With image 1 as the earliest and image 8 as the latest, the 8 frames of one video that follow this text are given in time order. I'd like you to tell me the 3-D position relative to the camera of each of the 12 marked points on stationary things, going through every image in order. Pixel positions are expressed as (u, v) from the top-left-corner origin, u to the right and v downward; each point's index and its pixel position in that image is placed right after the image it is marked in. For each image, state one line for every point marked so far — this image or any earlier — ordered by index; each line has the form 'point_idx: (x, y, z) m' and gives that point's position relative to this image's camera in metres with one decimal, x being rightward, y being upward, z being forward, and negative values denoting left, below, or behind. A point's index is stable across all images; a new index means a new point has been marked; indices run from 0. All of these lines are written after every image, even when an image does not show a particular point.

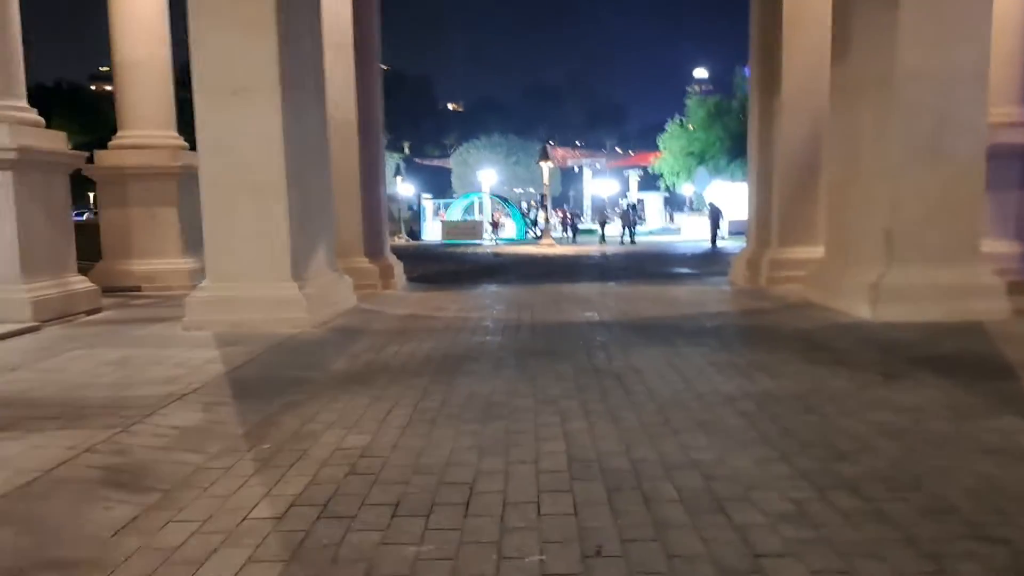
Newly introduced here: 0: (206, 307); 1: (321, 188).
0: (-3.1, -0.2, +9.1) m
1: (-2.3, +1.2, +10.8) m
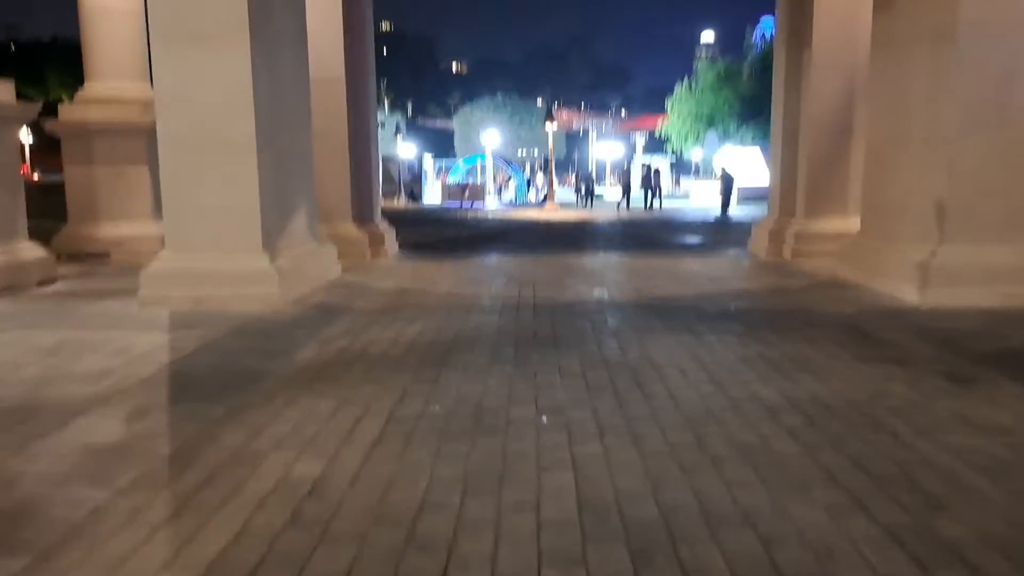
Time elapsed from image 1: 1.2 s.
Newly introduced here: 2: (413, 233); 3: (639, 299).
0: (-3.1, +0.1, +8.1) m
1: (-2.3, +1.5, +9.7) m
2: (-2.1, +1.2, +19.6) m
3: (+1.3, -0.1, +8.9) m
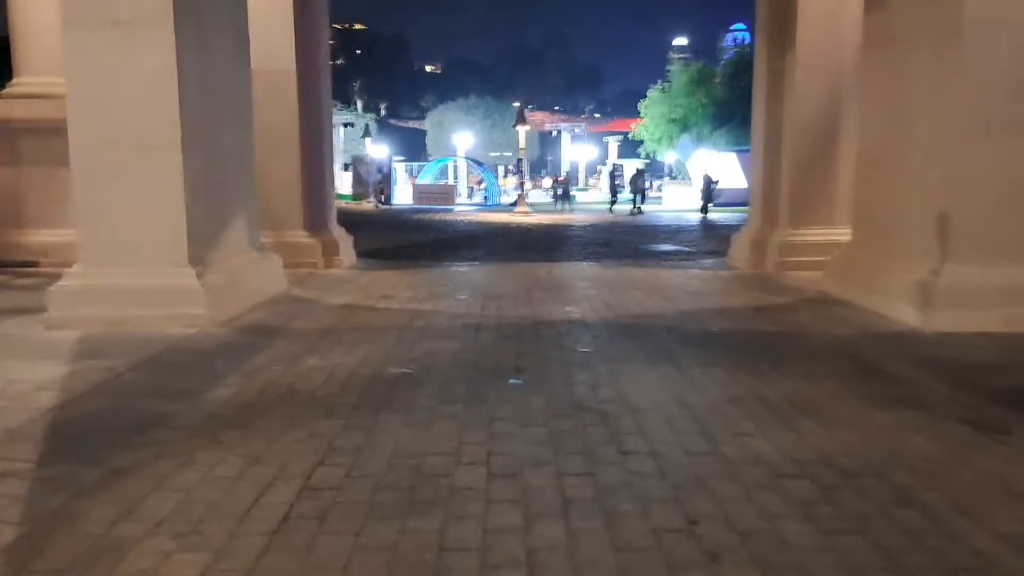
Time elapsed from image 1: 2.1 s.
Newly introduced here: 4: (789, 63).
0: (-3.4, -0.1, +7.1) m
1: (-2.6, +1.3, +8.8) m
2: (-2.7, +1.0, +18.7) m
3: (+0.9, -0.3, +8.1) m
4: (+3.5, +2.8, +11.2) m
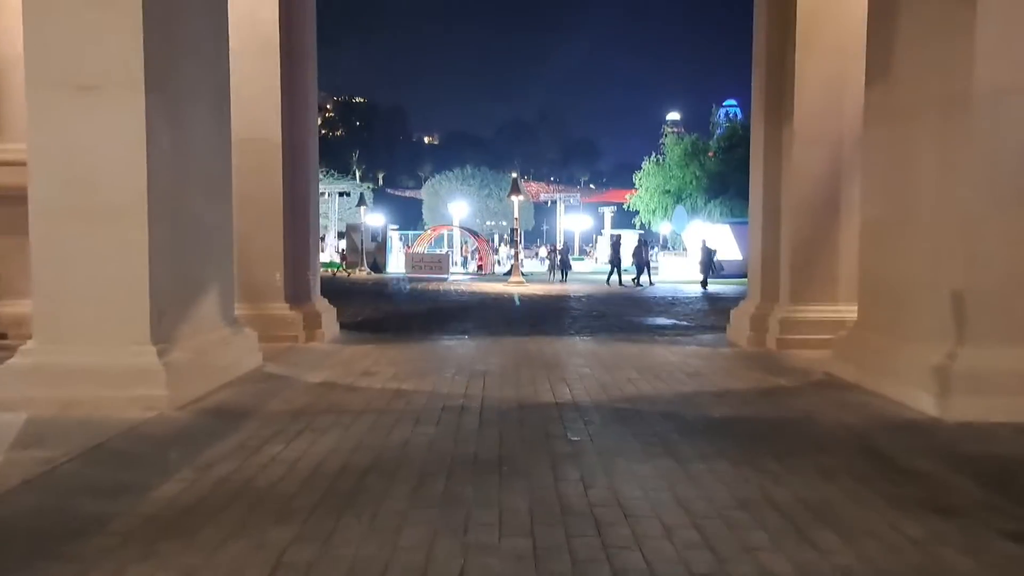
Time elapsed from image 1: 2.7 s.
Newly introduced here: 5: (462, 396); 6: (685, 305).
0: (-3.5, -0.7, +6.6) m
1: (-2.7, +0.6, +8.4) m
2: (-2.9, -0.4, +18.2) m
3: (+0.8, -0.9, +7.6) m
4: (+3.3, +1.8, +10.9) m
5: (-0.4, -0.9, +7.8) m
6: (+3.7, -0.4, +19.1) m
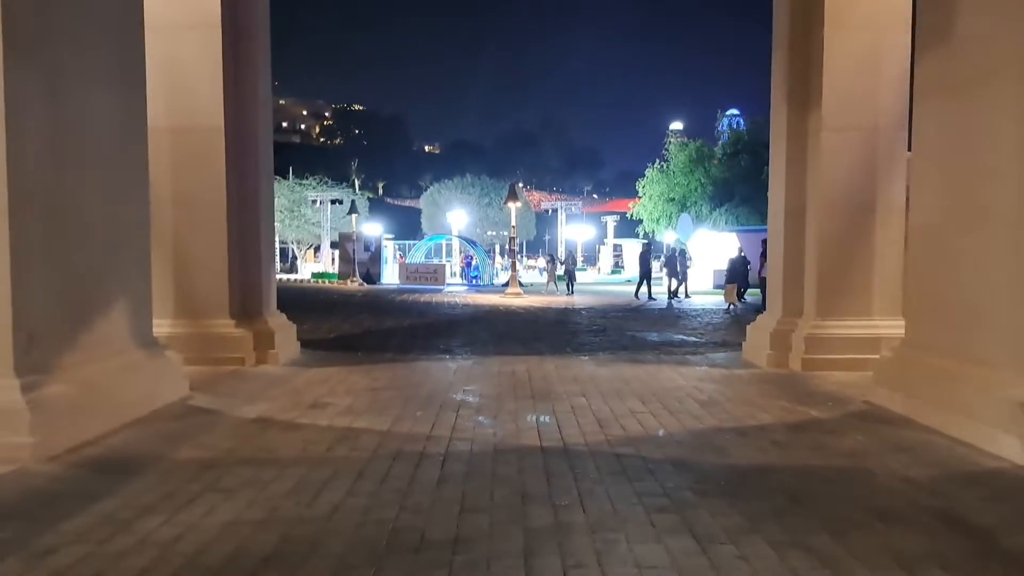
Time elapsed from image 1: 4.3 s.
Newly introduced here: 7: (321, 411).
0: (-3.7, -0.8, +5.1) m
1: (-2.9, +0.5, +6.9) m
2: (-3.1, -0.7, +16.7) m
3: (+0.6, -1.0, +6.0) m
4: (+3.2, +1.7, +9.4) m
5: (-0.6, -1.0, +6.3) m
6: (+3.5, -0.6, +17.6) m
7: (-1.5, -1.0, +7.3) m
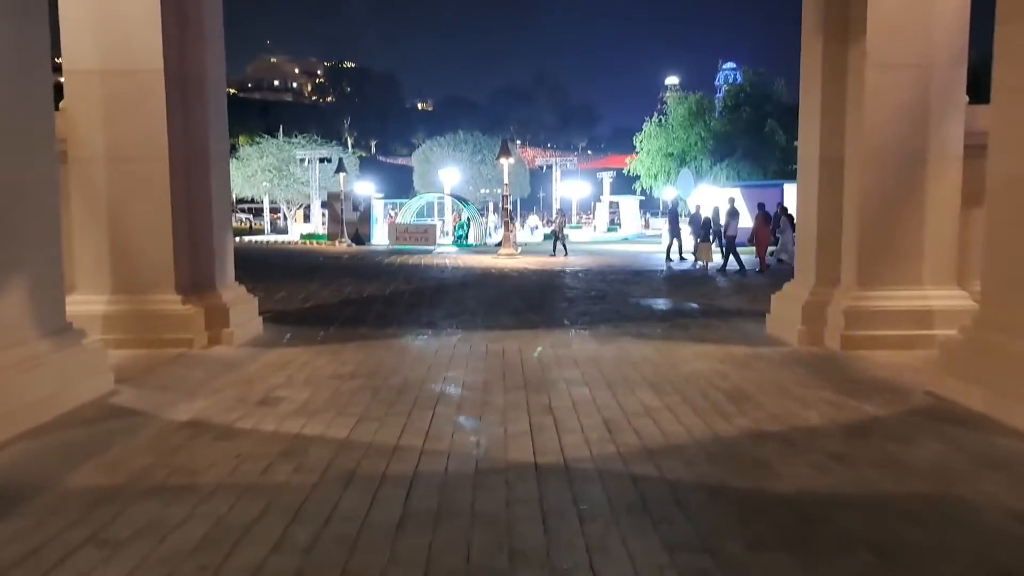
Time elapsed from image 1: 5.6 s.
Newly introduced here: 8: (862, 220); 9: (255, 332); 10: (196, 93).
0: (-3.8, -0.7, +3.8) m
1: (-3.0, +0.7, +5.5) m
2: (-3.2, -0.1, +15.4) m
3: (+0.6, -0.9, +4.8) m
4: (+3.1, +2.0, +8.0) m
5: (-0.7, -0.9, +5.1) m
6: (+3.4, +0.1, +16.3) m
7: (-1.6, -0.8, +6.0) m
8: (+3.1, +0.6, +8.0) m
9: (-2.6, -0.4, +9.1) m
10: (-3.0, +1.8, +8.5) m
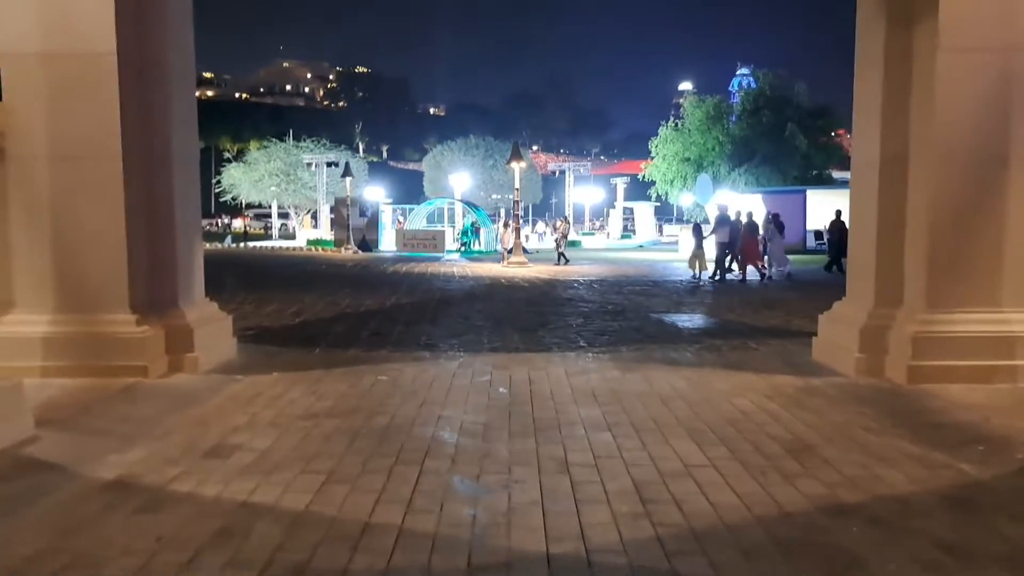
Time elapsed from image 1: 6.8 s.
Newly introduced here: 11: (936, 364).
0: (-3.8, -0.8, +2.7) m
1: (-3.0, +0.5, +4.4) m
2: (-3.0, -0.2, +14.2) m
3: (+0.6, -1.0, +3.6) m
4: (+3.1, +1.8, +6.8) m
5: (-0.6, -1.0, +3.9) m
6: (+3.6, -0.1, +15.1) m
7: (-1.6, -0.9, +4.9) m
8: (+3.1, +0.5, +6.8) m
9: (-2.5, -0.6, +7.9) m
10: (-2.9, +1.7, +7.4) m
11: (+3.1, -0.6, +6.6) m
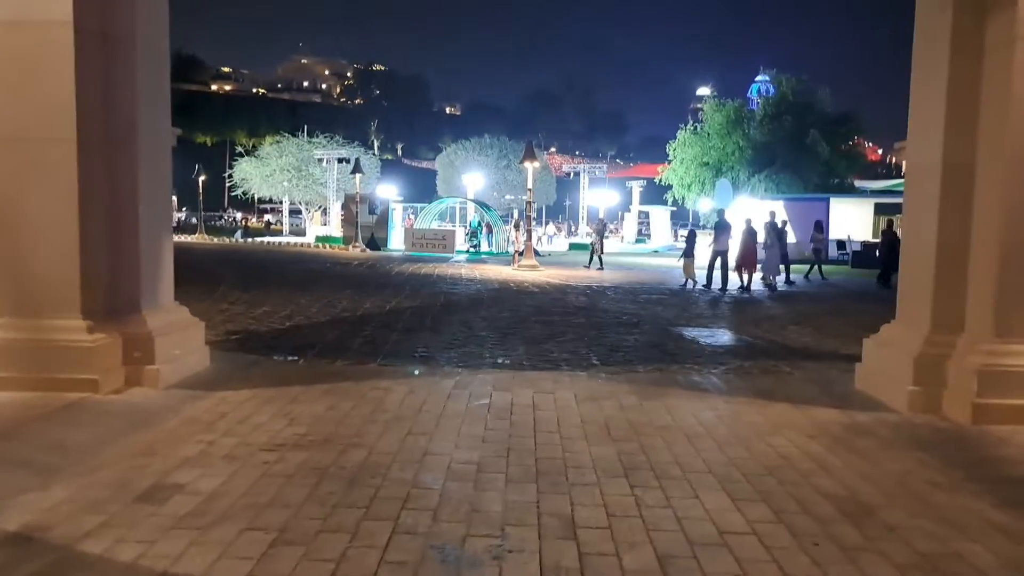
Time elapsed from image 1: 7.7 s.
0: (-3.8, -0.8, +1.8) m
1: (-2.9, +0.5, +3.5) m
2: (-2.9, -0.3, +13.4) m
3: (+0.5, -1.1, +2.7) m
4: (+3.2, +1.7, +5.9) m
5: (-0.7, -1.1, +3.0) m
6: (+3.7, -0.3, +14.2) m
7: (-1.6, -1.0, +4.0) m
8: (+3.2, +0.3, +5.9) m
9: (-2.5, -0.6, +7.1) m
10: (-2.8, +1.7, +6.6) m
11: (+3.1, -0.7, +5.6) m
